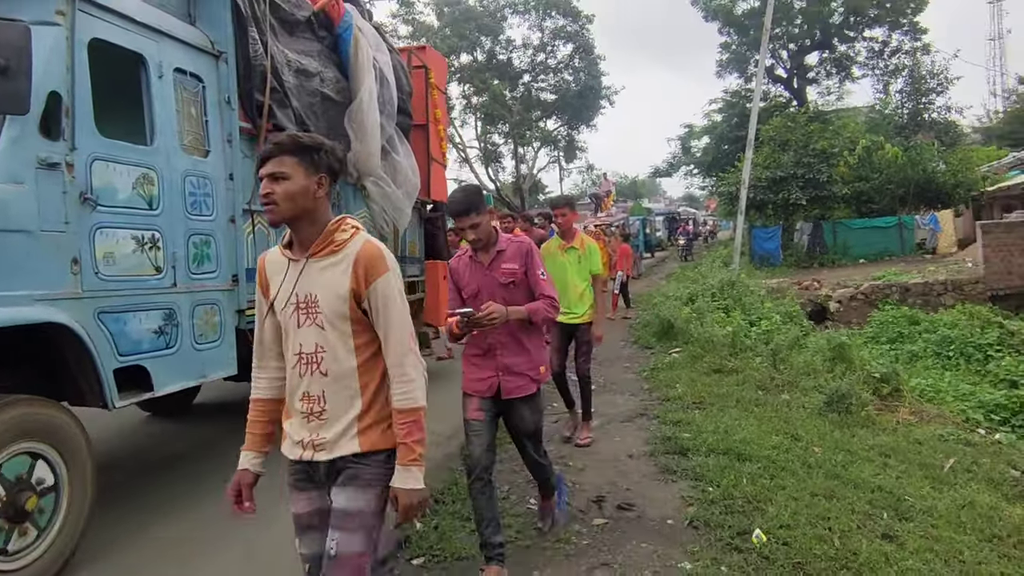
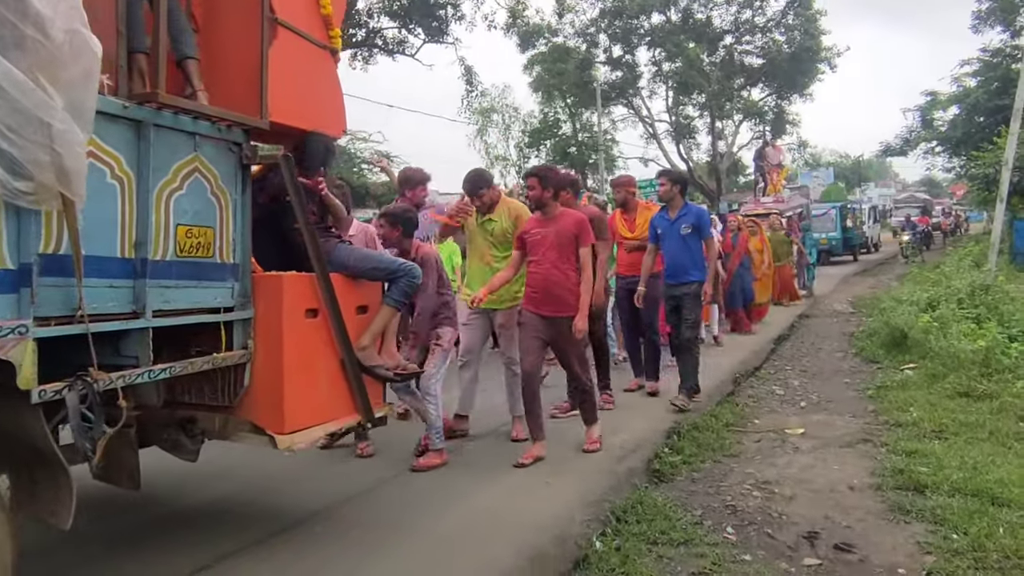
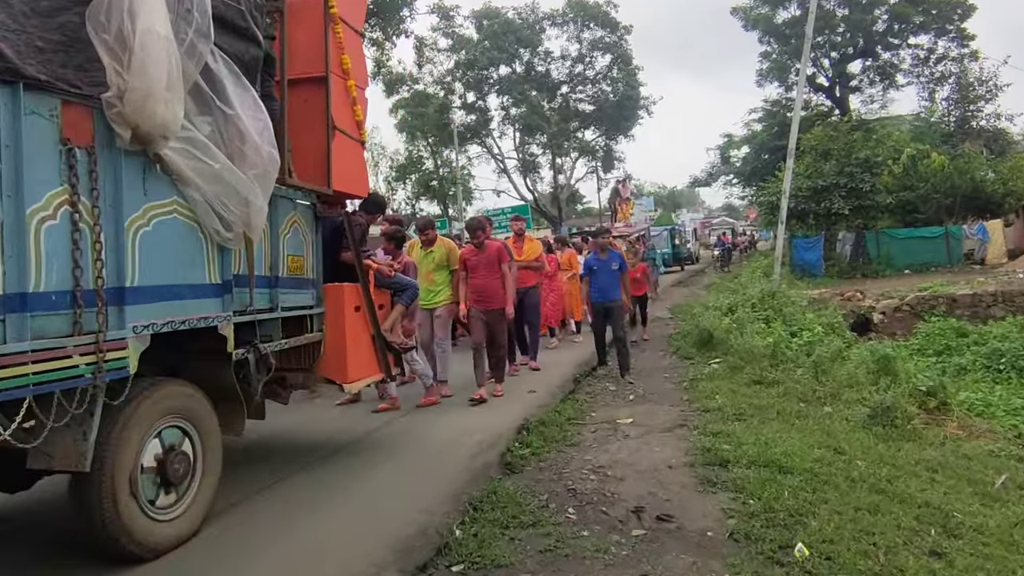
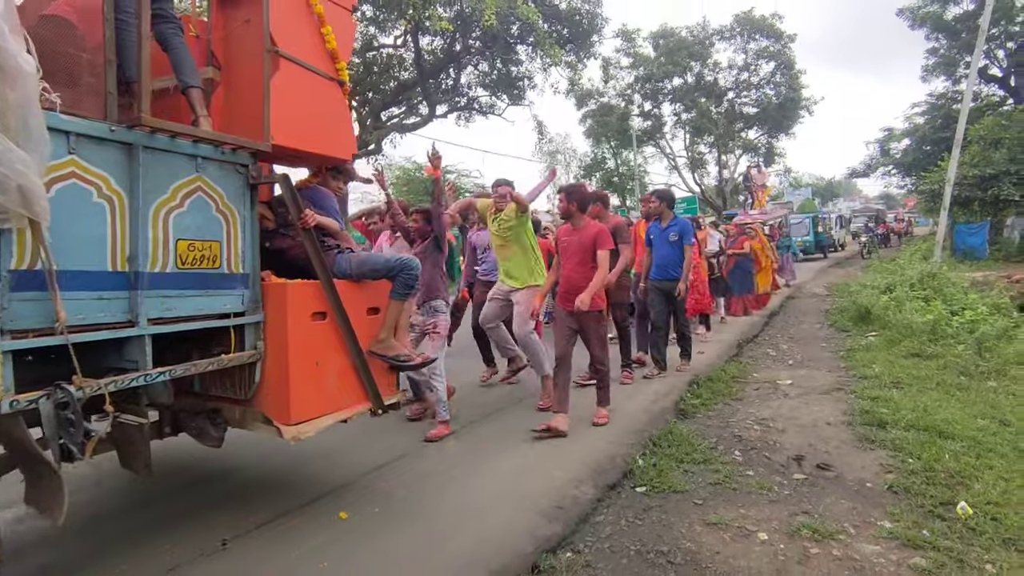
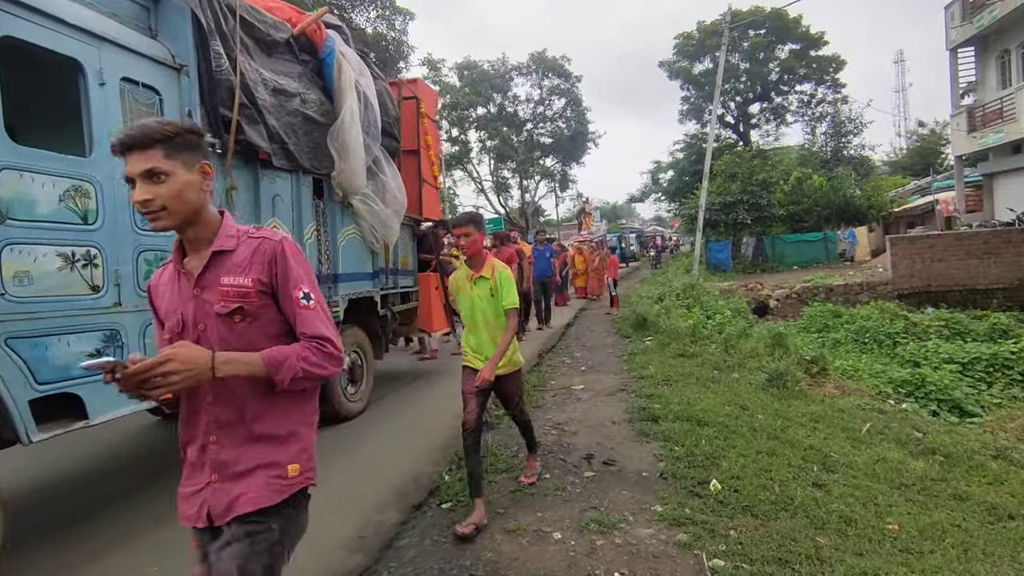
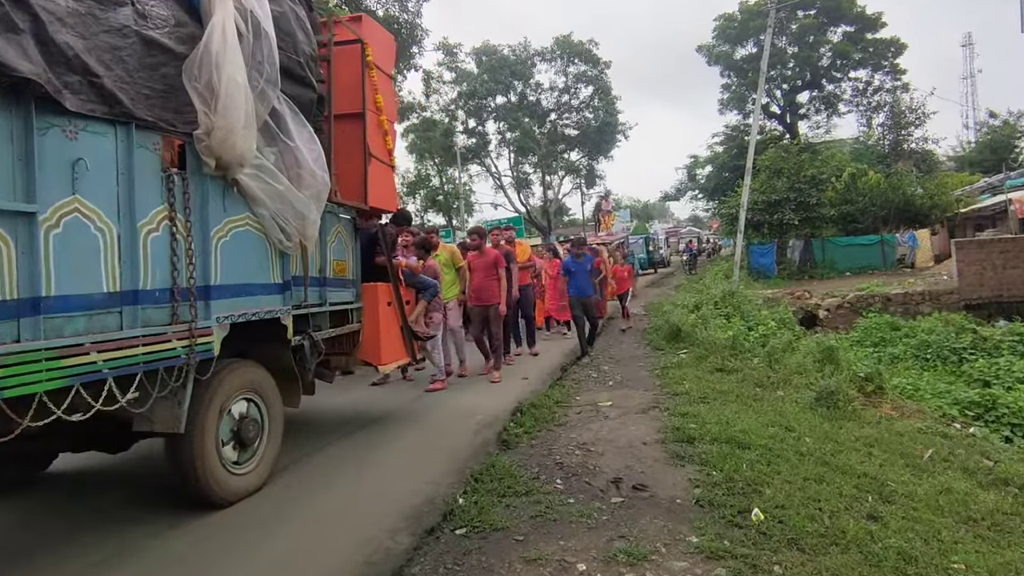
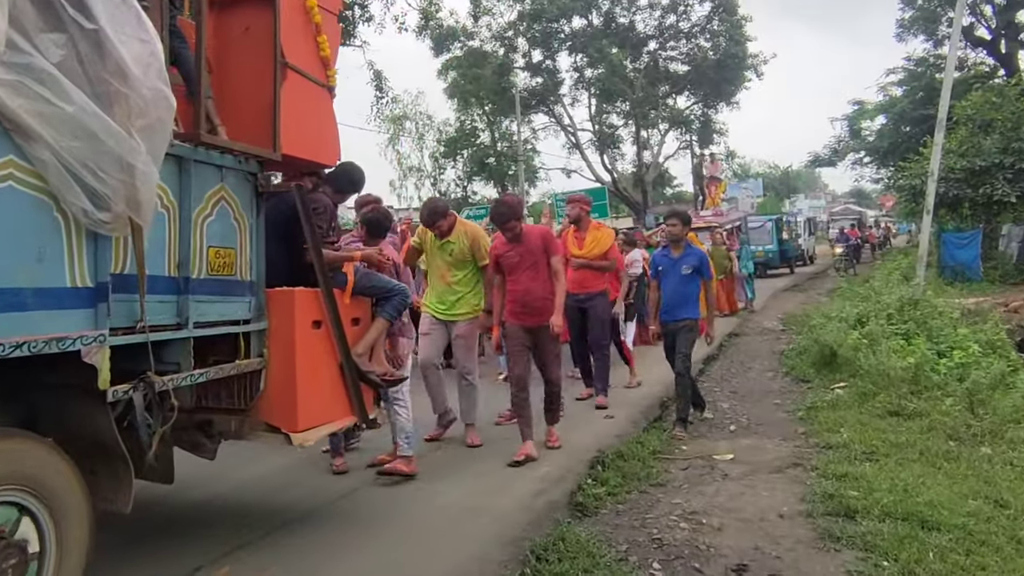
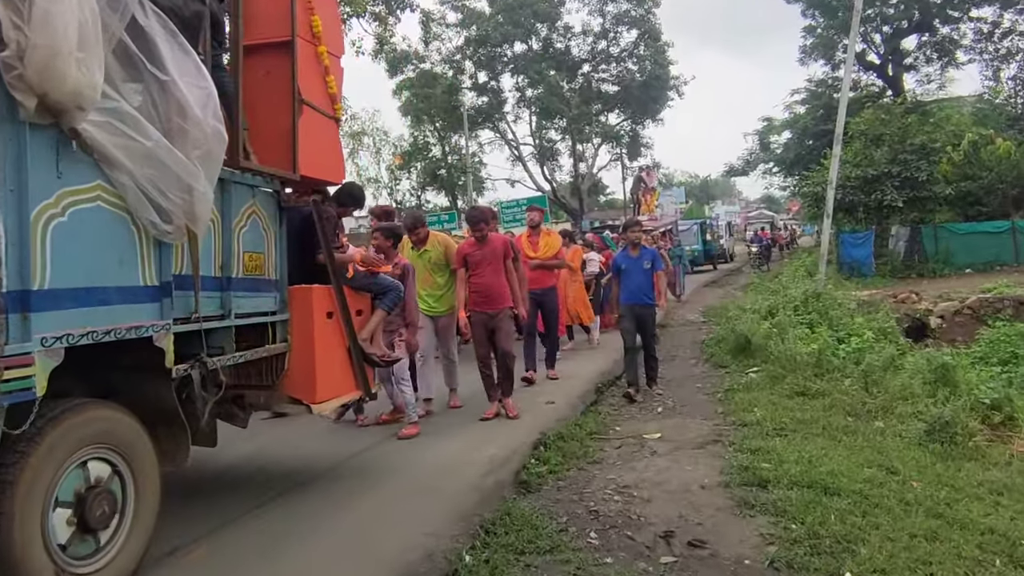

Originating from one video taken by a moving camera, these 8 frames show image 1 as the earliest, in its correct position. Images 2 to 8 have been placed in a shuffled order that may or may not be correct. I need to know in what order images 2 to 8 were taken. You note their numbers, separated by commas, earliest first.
5, 6, 3, 8, 7, 2, 4
